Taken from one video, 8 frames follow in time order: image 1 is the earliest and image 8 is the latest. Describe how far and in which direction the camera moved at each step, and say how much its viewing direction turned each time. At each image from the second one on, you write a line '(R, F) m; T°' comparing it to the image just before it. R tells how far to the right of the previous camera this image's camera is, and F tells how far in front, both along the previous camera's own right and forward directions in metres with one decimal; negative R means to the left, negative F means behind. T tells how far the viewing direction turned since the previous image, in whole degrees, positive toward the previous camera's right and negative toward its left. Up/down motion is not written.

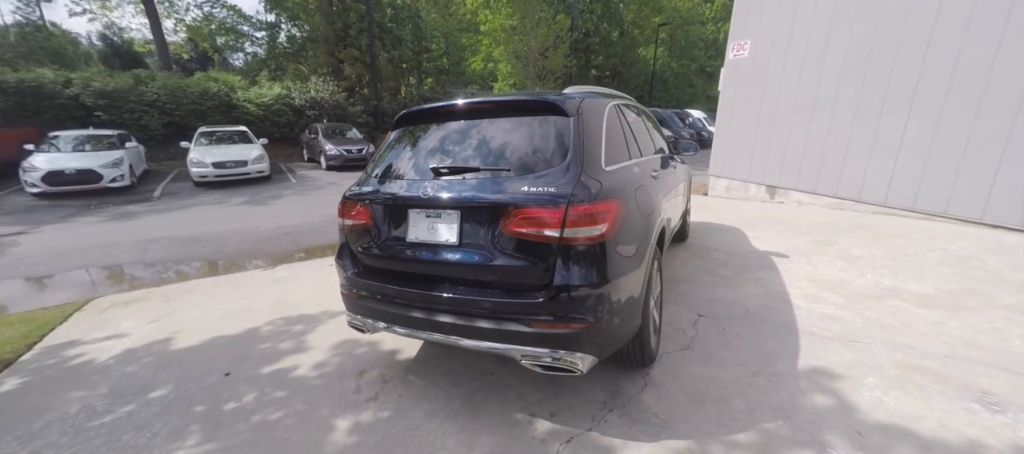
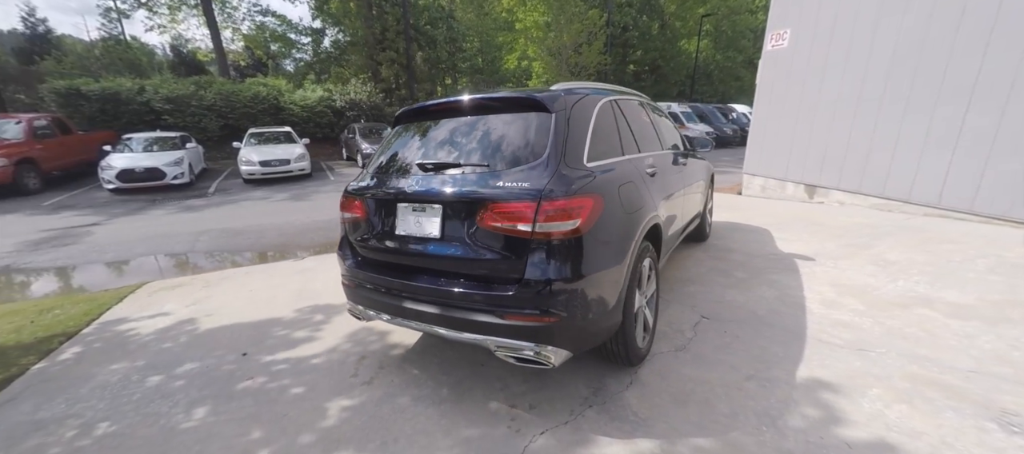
(+0.3, 0.0) m; -6°
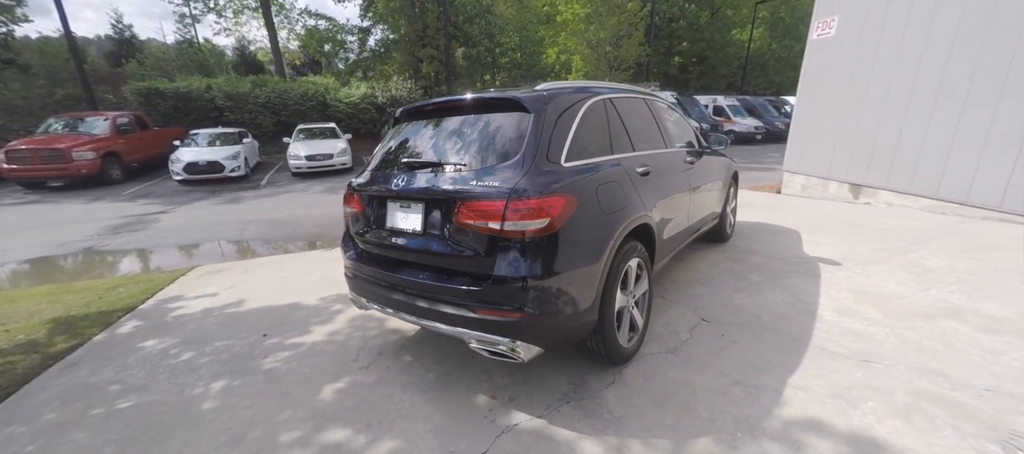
(+0.3, -0.1) m; -6°
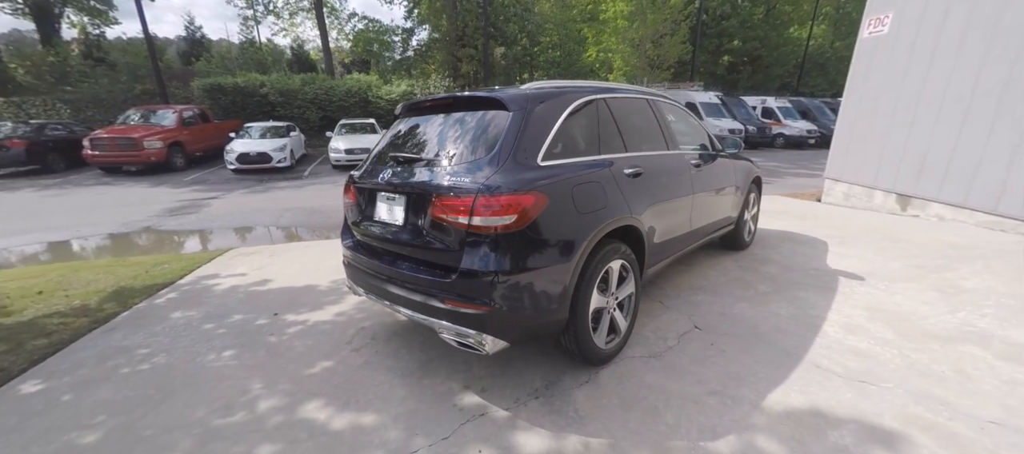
(+0.4, 0.0) m; -6°
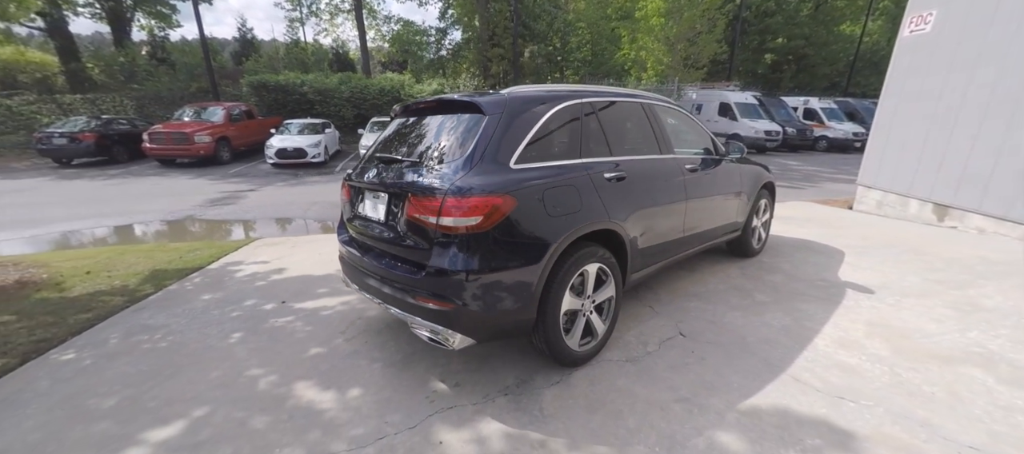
(+0.4, -0.1) m; -5°
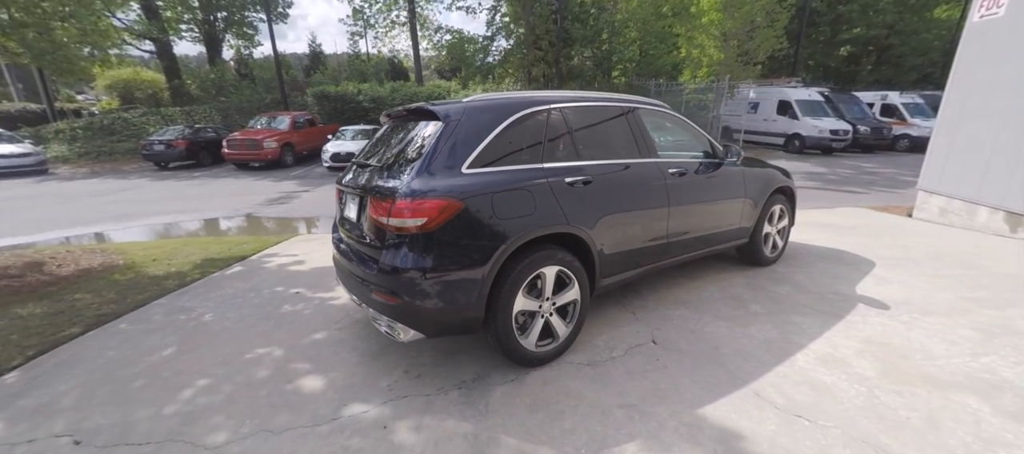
(+0.6, -0.1) m; -8°
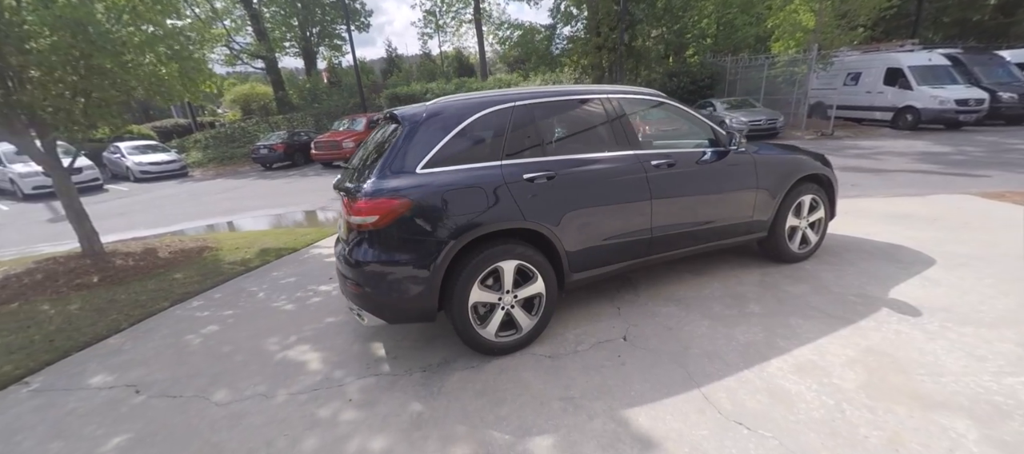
(+0.8, 0.0) m; -12°
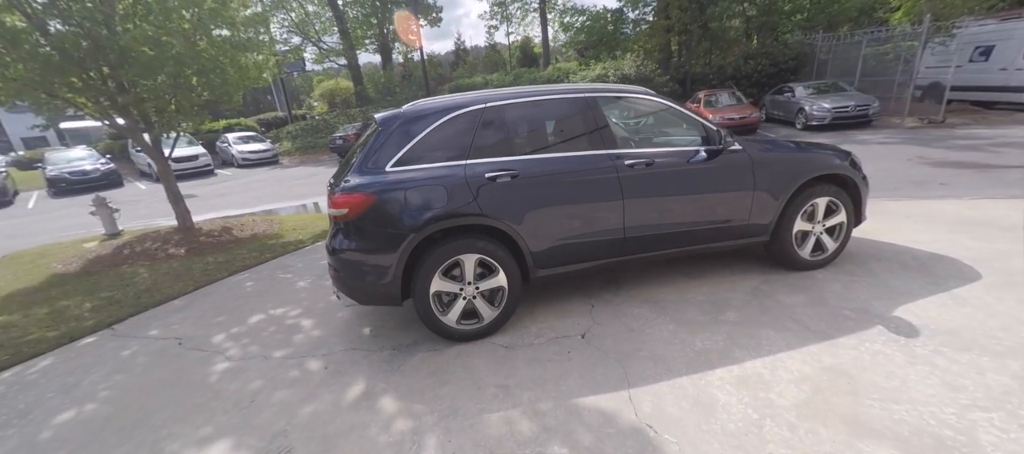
(+0.8, 0.0) m; -11°
